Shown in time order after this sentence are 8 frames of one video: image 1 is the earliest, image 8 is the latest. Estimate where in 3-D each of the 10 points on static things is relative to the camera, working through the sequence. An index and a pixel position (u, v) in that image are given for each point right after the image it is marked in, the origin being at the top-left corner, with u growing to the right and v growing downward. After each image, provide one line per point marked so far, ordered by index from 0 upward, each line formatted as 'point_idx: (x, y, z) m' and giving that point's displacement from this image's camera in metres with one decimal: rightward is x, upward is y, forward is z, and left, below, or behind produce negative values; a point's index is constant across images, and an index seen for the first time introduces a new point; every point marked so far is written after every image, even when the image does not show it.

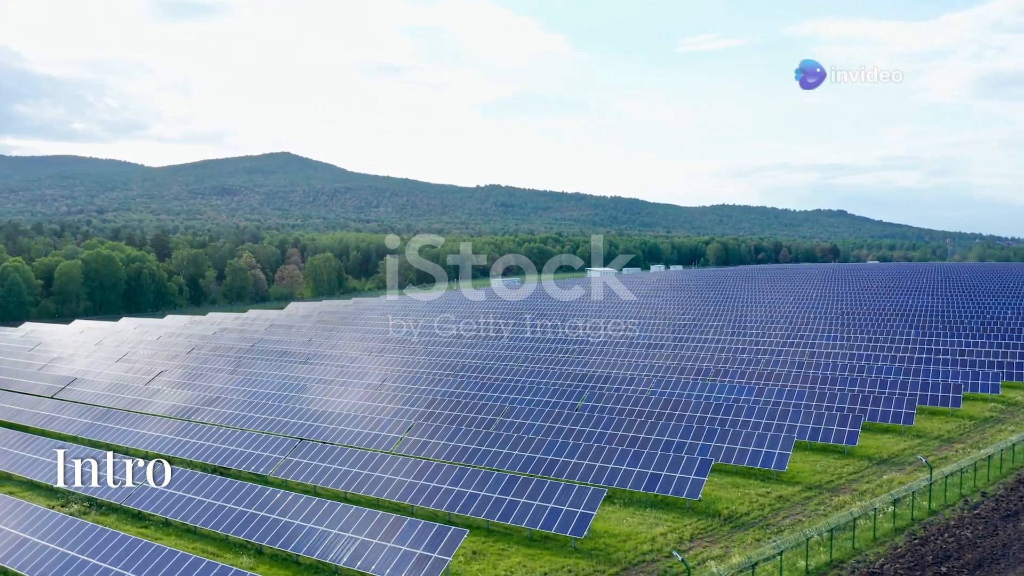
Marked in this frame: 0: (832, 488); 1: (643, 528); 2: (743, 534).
0: (+8.6, -5.4, +17.7) m
1: (+3.0, -5.5, +15.0) m
2: (+5.2, -5.5, +14.8) m
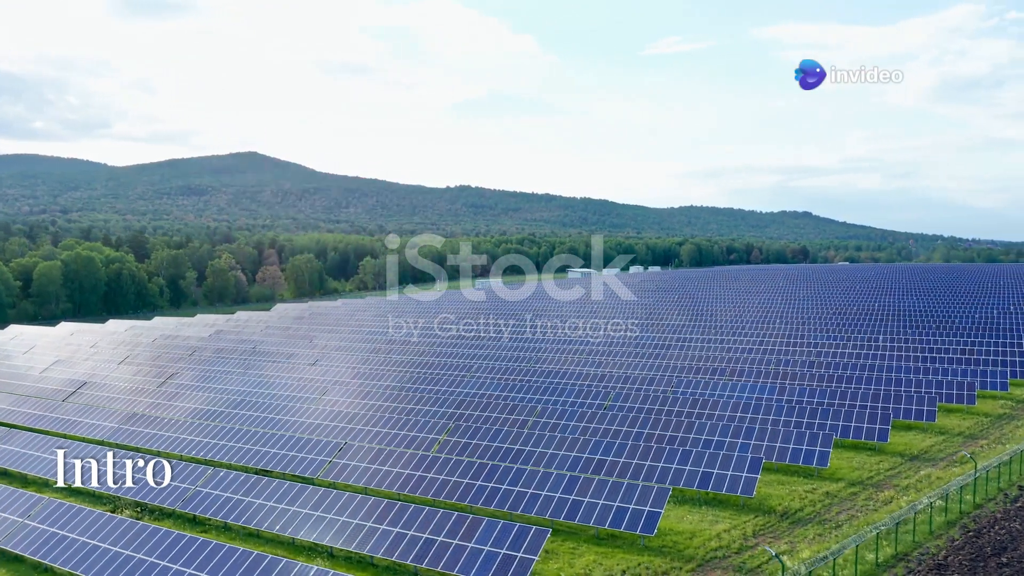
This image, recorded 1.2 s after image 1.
0: (+10.0, -5.4, +18.2) m
1: (+4.5, -5.5, +15.3) m
2: (+6.7, -5.6, +15.1) m
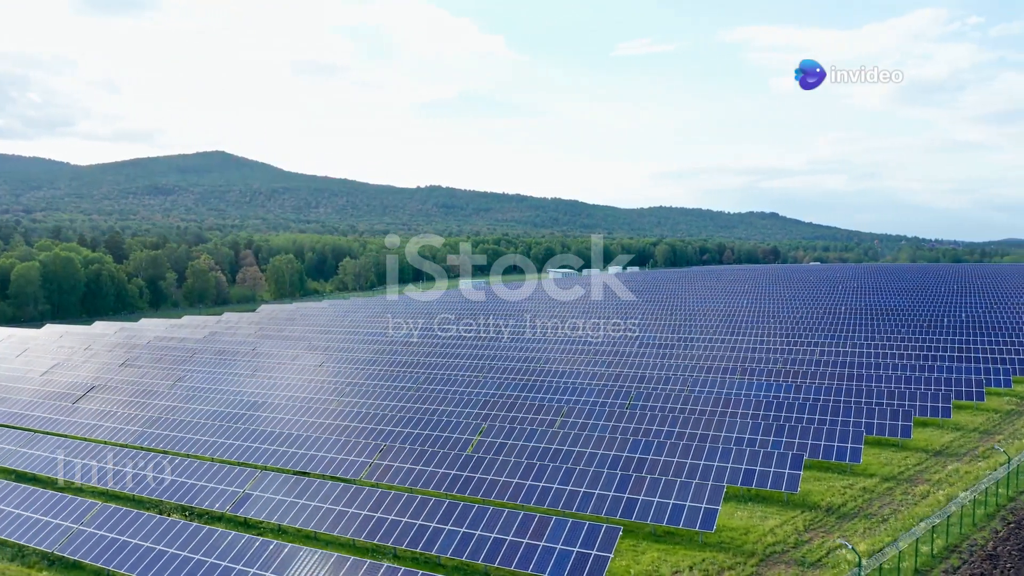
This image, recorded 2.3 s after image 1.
0: (+11.2, -5.4, +18.7) m
1: (+5.8, -5.5, +15.5) m
2: (+8.0, -5.6, +15.5) m
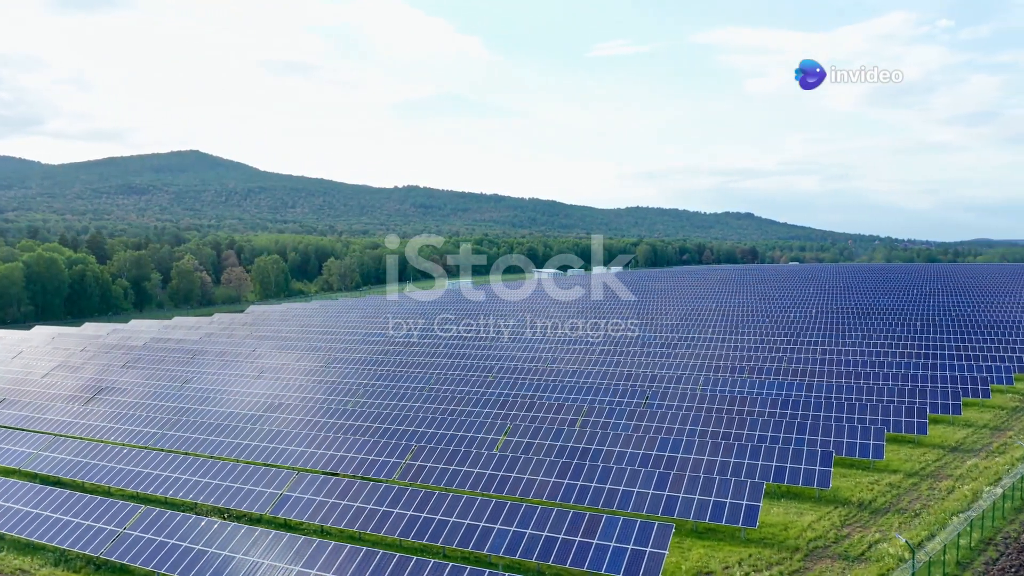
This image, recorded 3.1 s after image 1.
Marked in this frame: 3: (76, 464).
0: (+12.1, -5.4, +19.1) m
1: (+6.8, -5.5, +15.8) m
2: (+9.0, -5.6, +15.8) m
3: (-13.0, -5.3, +19.9) m
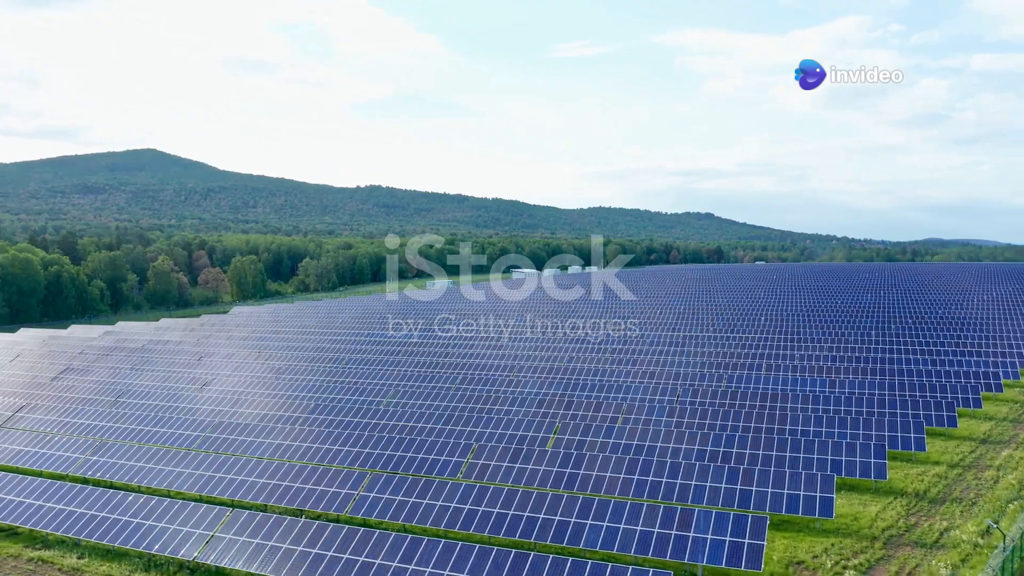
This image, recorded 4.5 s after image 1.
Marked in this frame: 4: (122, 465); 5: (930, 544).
0: (+13.8, -5.3, +19.9) m
1: (+8.6, -5.5, +16.3) m
2: (+10.9, -5.5, +16.5) m
3: (-11.3, -5.4, +19.6) m
4: (-11.7, -5.3, +19.7) m
5: (+9.2, -5.6, +14.4) m
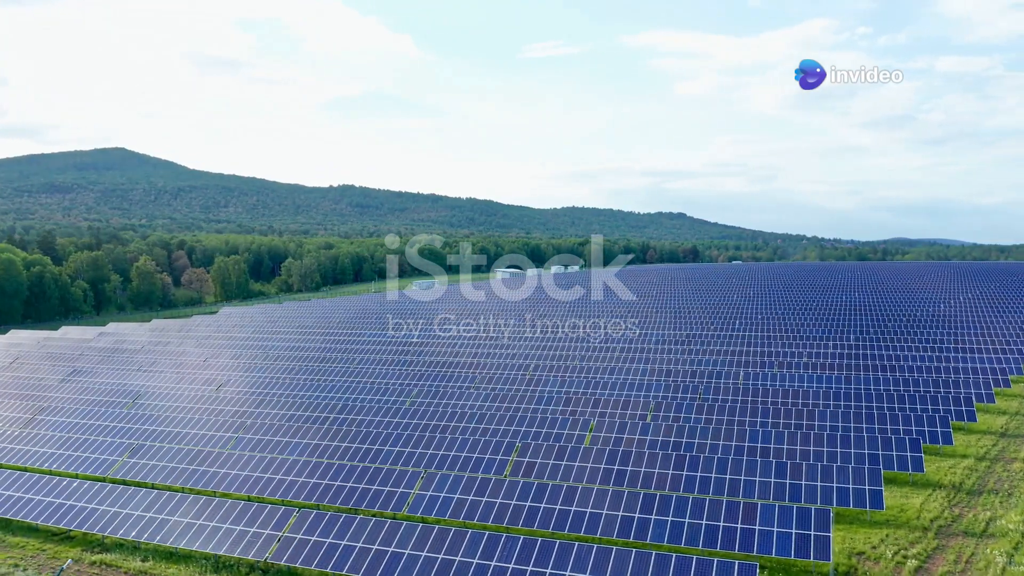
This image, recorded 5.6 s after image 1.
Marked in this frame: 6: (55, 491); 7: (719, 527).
0: (+15.0, -5.3, +20.5) m
1: (+10.0, -5.4, +16.8) m
2: (+12.2, -5.4, +17.0) m
3: (-10.0, -5.4, +19.4) m
4: (-10.4, -5.3, +19.5) m
5: (+10.6, -5.6, +14.9) m
6: (-11.6, -5.2, +16.9) m
7: (+4.6, -5.3, +14.5) m
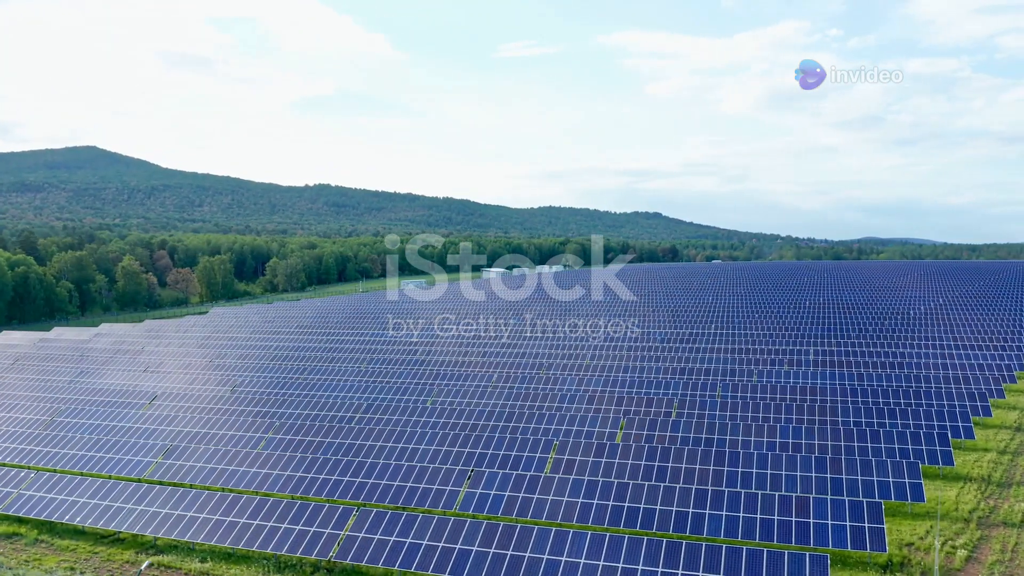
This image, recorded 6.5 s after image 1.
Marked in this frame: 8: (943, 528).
0: (+16.1, -5.2, +21.0) m
1: (+11.2, -5.3, +17.2) m
2: (+13.4, -5.4, +17.5) m
3: (-8.9, -5.4, +19.3) m
4: (-9.3, -5.3, +19.4) m
5: (+11.8, -5.5, +15.3) m
6: (-10.5, -5.2, +16.7) m
7: (+5.8, -5.2, +14.8) m
8: (+9.8, -5.5, +15.1) m
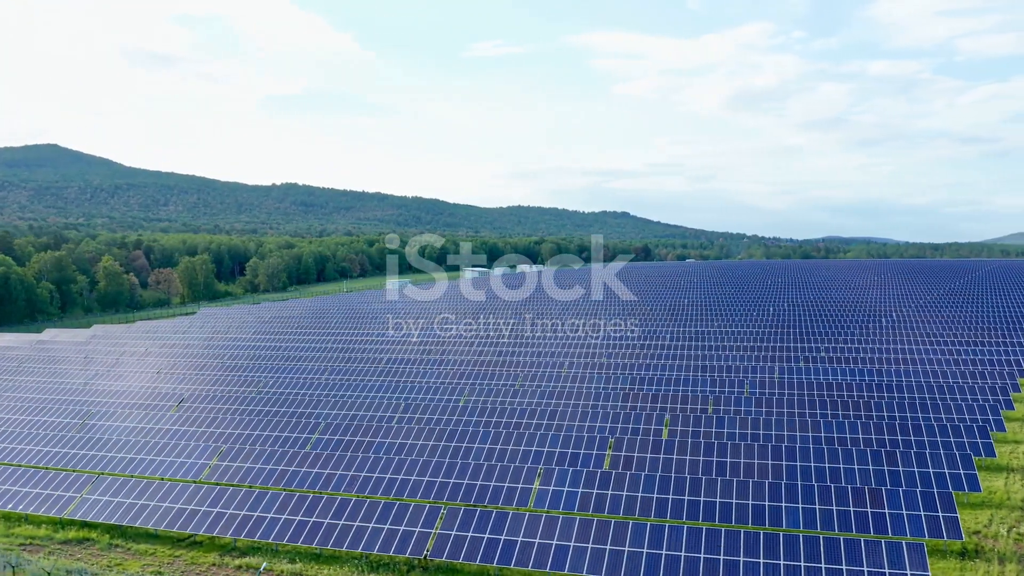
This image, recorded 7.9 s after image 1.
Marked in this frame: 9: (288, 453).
0: (+17.7, -5.1, +21.8) m
1: (+12.9, -5.3, +17.8) m
2: (+15.1, -5.3, +18.2) m
3: (-7.3, -5.4, +19.2) m
4: (-7.7, -5.3, +19.3) m
5: (+13.6, -5.5, +16.0) m
6: (-8.7, -5.3, +16.6) m
7: (+7.7, -5.2, +15.2) m
8: (+11.6, -5.5, +15.6) m
9: (-7.1, -5.0, +19.9) m
